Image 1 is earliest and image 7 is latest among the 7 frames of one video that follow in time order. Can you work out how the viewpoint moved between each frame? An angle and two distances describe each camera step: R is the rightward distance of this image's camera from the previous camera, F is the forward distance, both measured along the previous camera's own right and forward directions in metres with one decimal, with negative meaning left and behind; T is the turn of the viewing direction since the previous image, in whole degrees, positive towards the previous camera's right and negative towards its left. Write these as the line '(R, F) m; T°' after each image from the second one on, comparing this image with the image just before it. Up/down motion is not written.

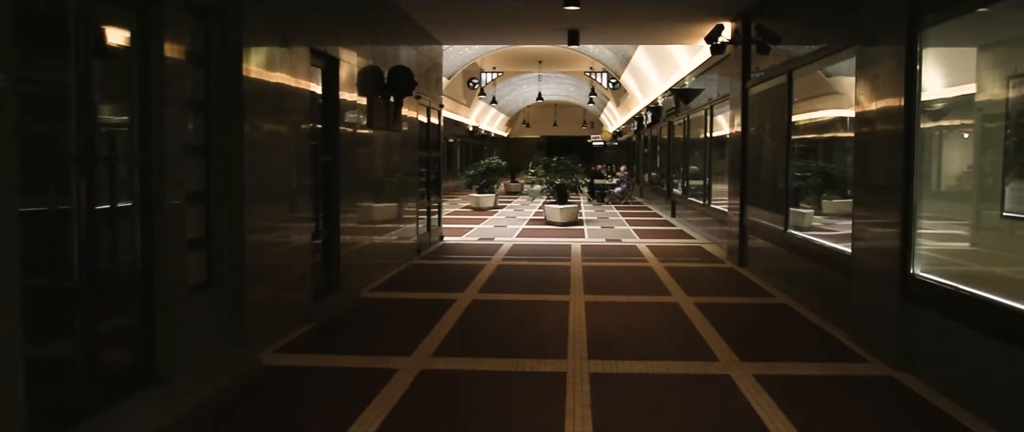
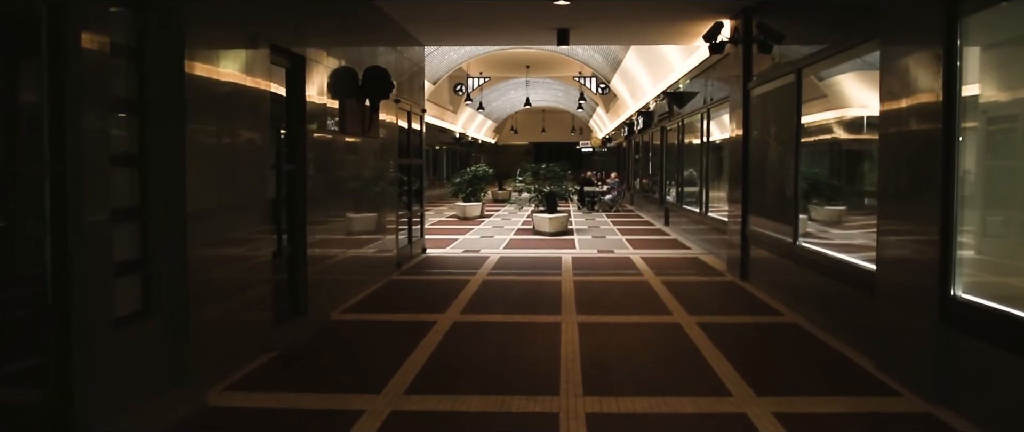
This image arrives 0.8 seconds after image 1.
(0.0, +0.6) m; +1°
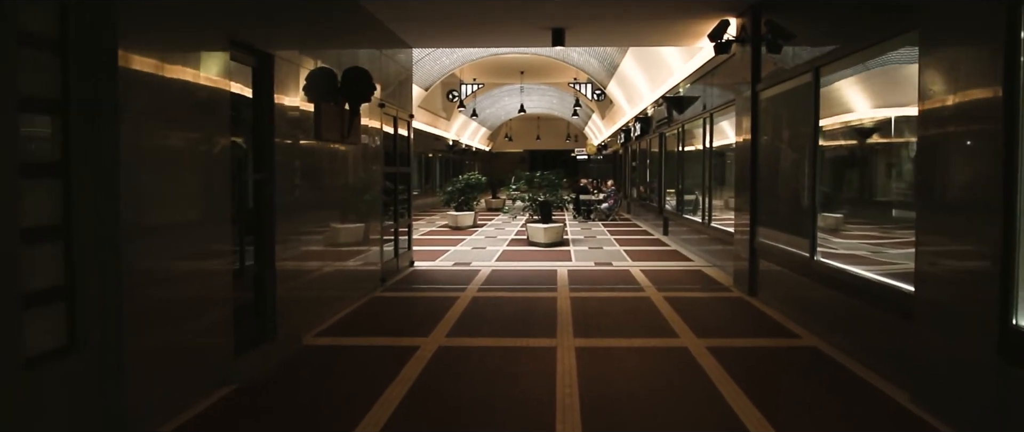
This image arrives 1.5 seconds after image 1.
(0.0, +0.5) m; 0°
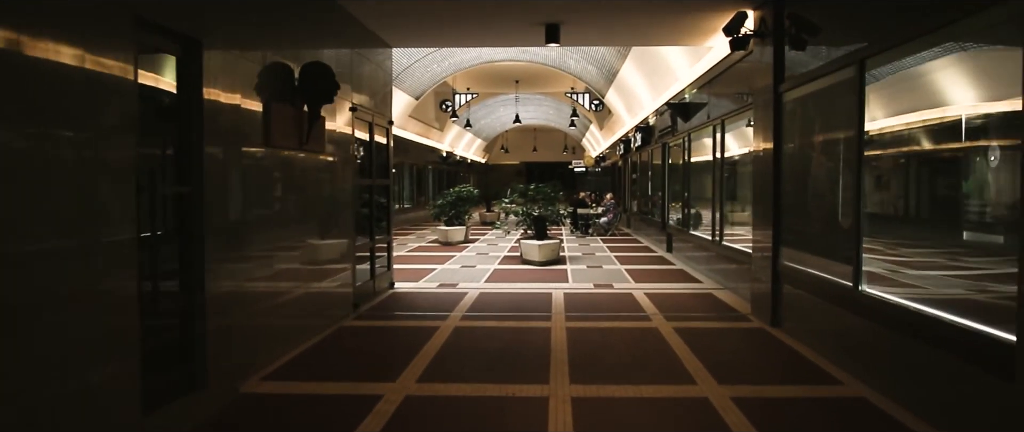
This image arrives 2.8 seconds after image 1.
(+0.1, +0.9) m; 0°
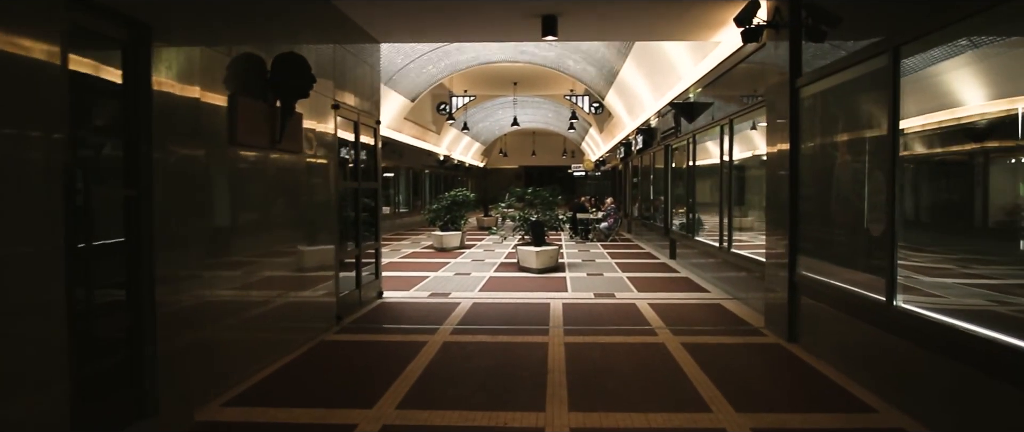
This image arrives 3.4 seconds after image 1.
(0.0, +0.5) m; 0°
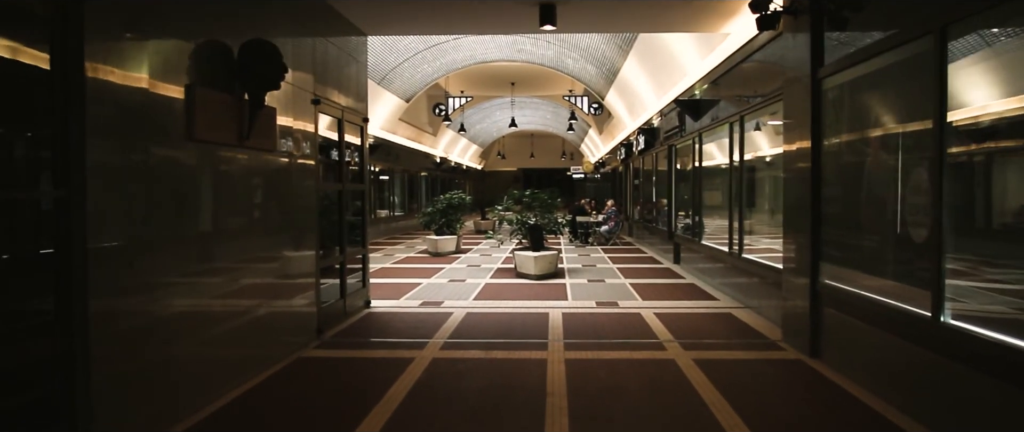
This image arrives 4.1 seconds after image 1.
(0.0, +0.5) m; 0°
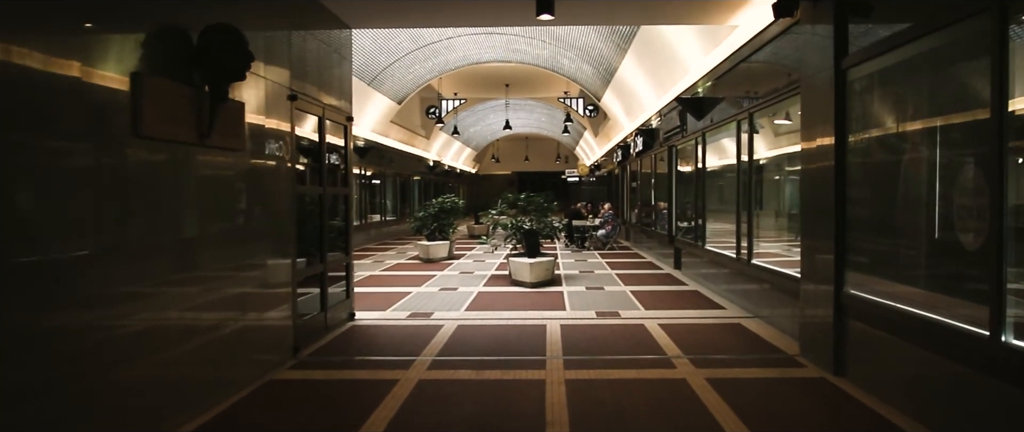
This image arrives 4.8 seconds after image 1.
(0.0, +0.5) m; 0°
